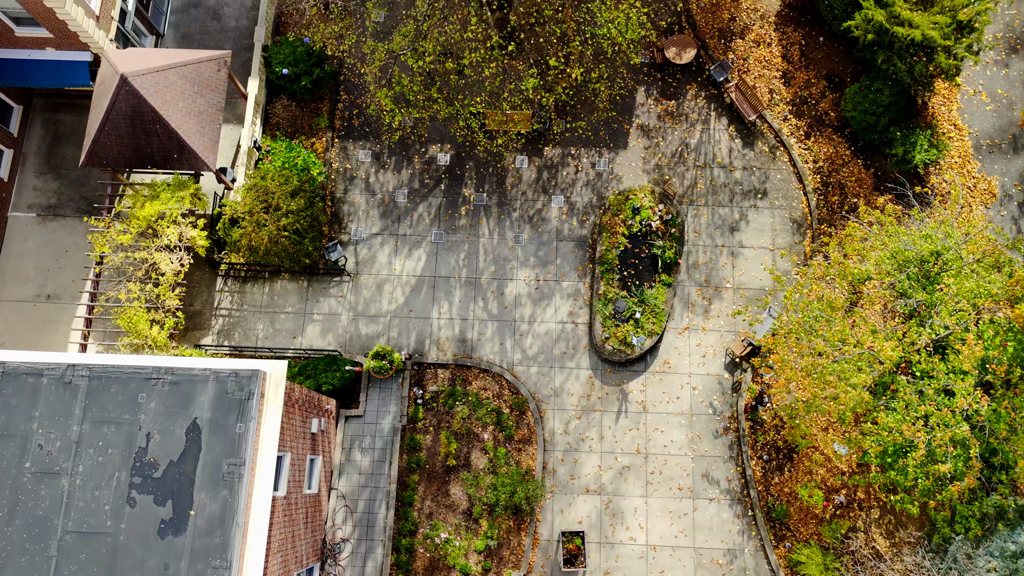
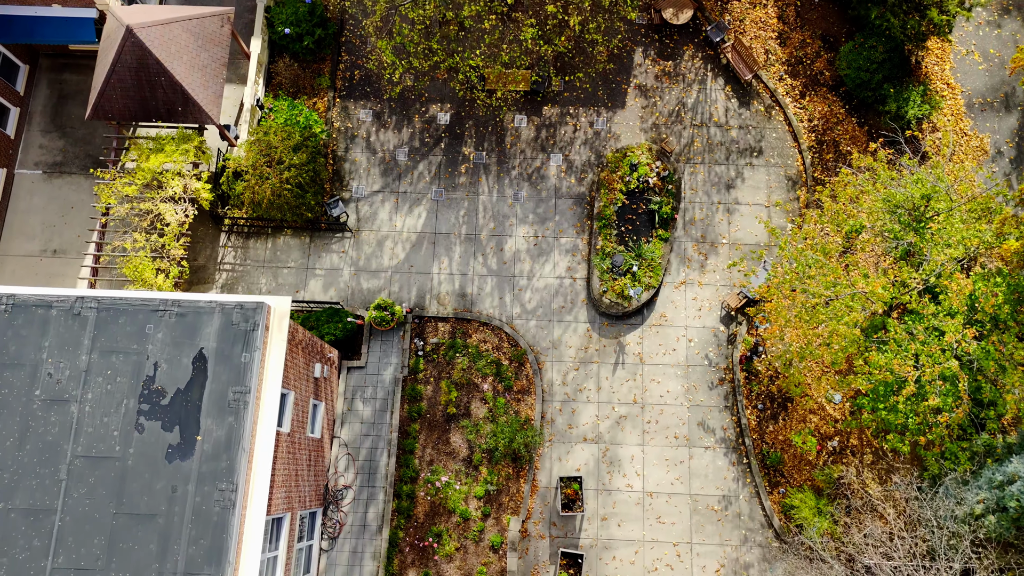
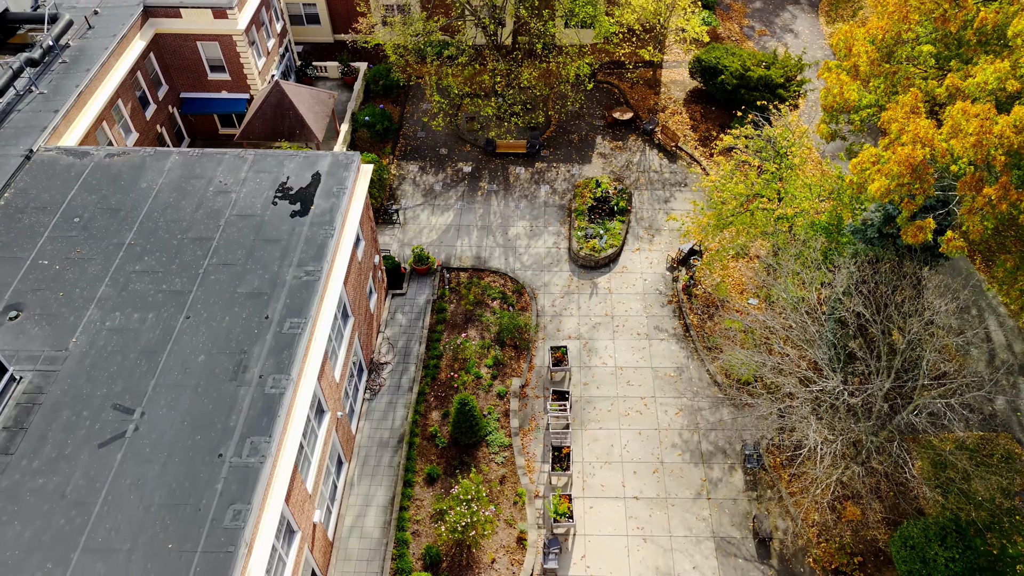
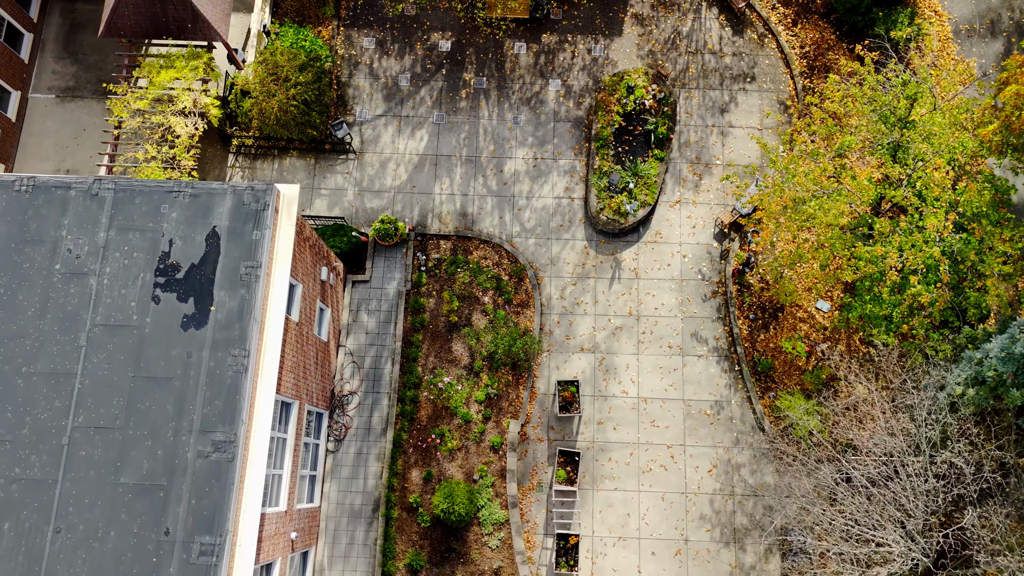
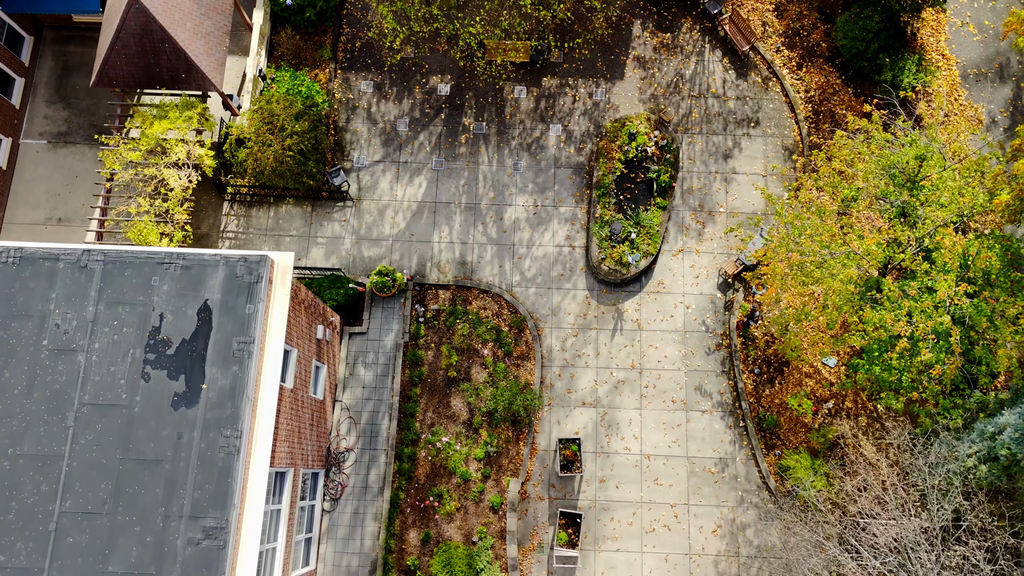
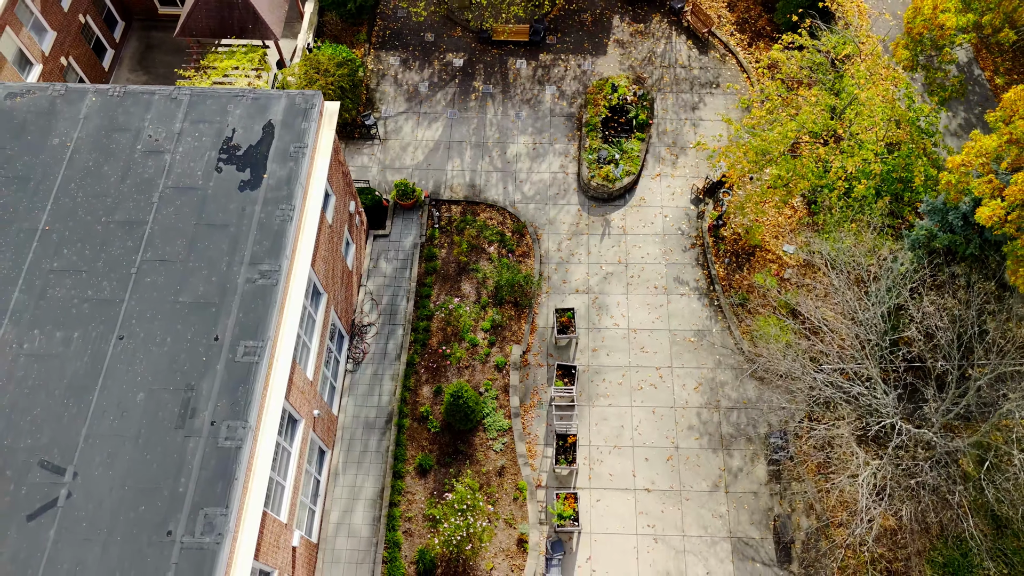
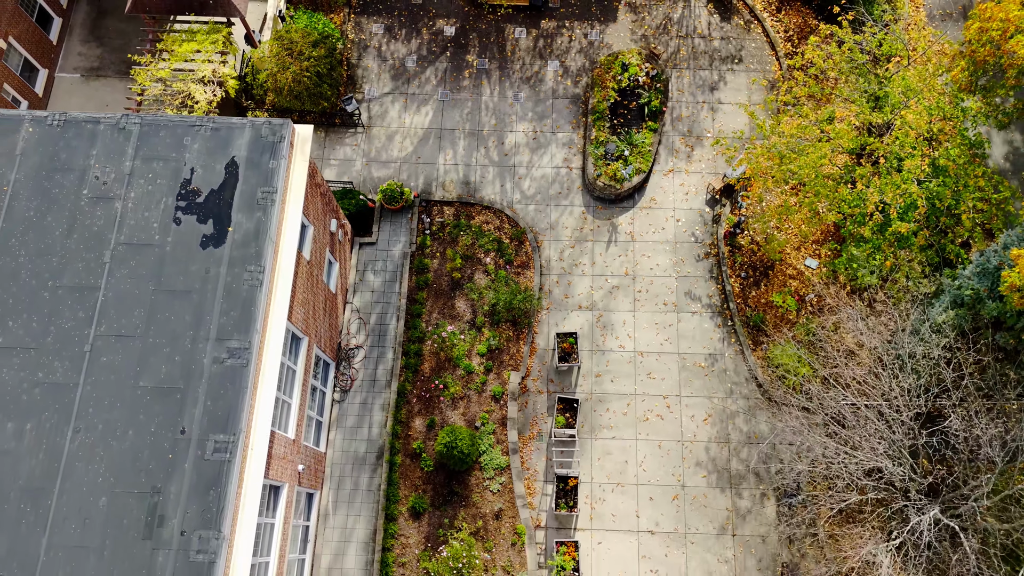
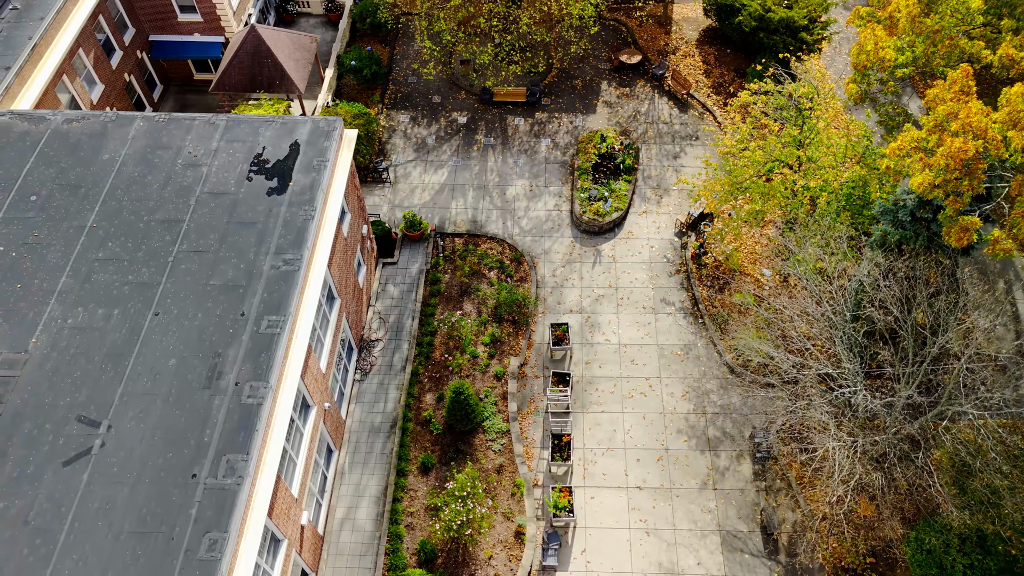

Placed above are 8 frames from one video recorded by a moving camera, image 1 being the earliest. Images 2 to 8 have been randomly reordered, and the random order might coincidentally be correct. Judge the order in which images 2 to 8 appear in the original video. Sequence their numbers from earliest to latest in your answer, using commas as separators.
2, 5, 4, 7, 6, 8, 3
